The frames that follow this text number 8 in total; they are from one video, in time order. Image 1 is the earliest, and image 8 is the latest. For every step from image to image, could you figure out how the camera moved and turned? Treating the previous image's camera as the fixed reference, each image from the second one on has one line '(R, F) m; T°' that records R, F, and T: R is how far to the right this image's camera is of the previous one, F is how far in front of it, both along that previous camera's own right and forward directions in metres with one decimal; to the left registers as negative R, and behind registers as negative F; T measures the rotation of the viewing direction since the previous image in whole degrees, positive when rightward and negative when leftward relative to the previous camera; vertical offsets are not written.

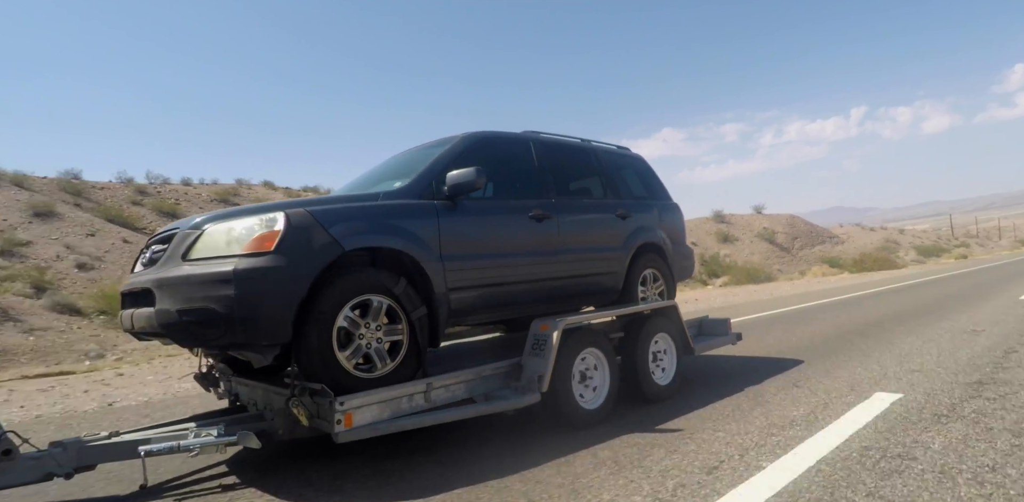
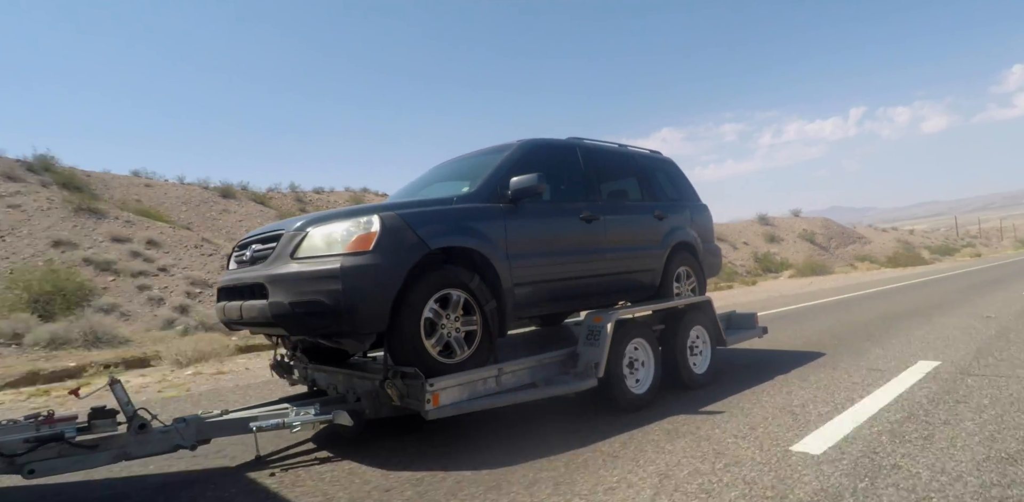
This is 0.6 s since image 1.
(-0.5, -0.5) m; 0°
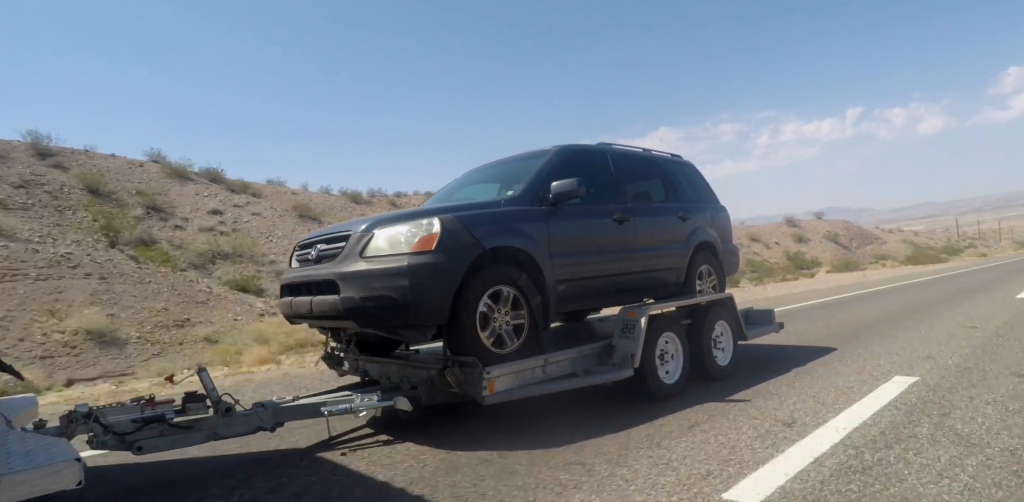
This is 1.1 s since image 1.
(-0.4, -0.4) m; 0°
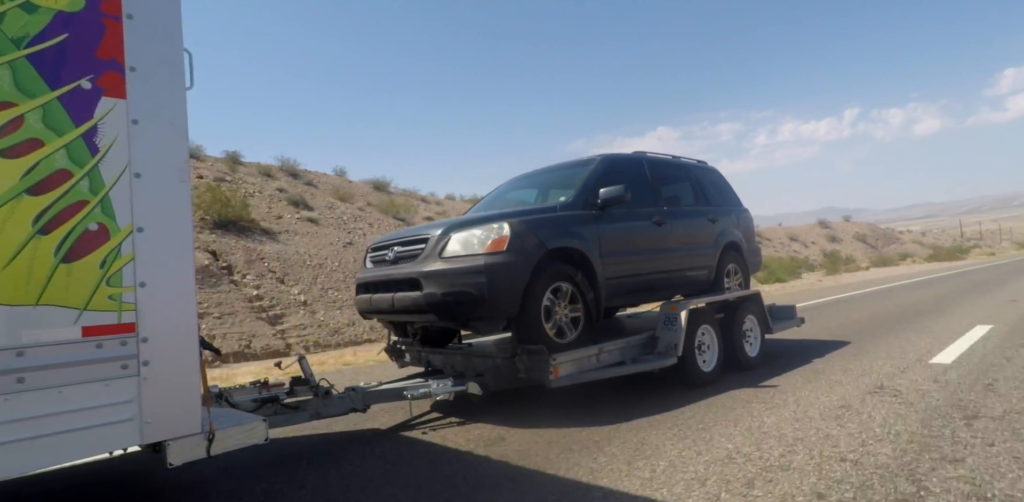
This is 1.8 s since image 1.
(-0.5, -0.6) m; 0°
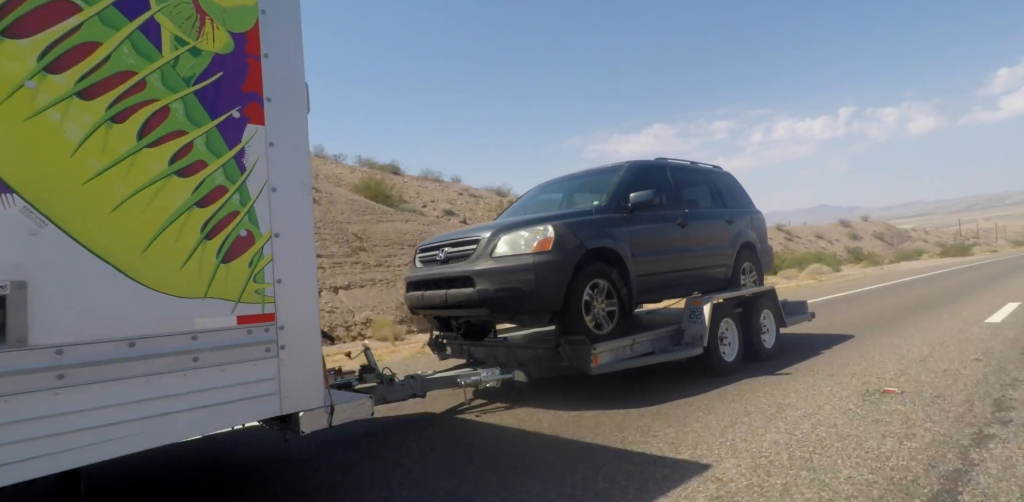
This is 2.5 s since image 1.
(-0.4, -0.5) m; 0°
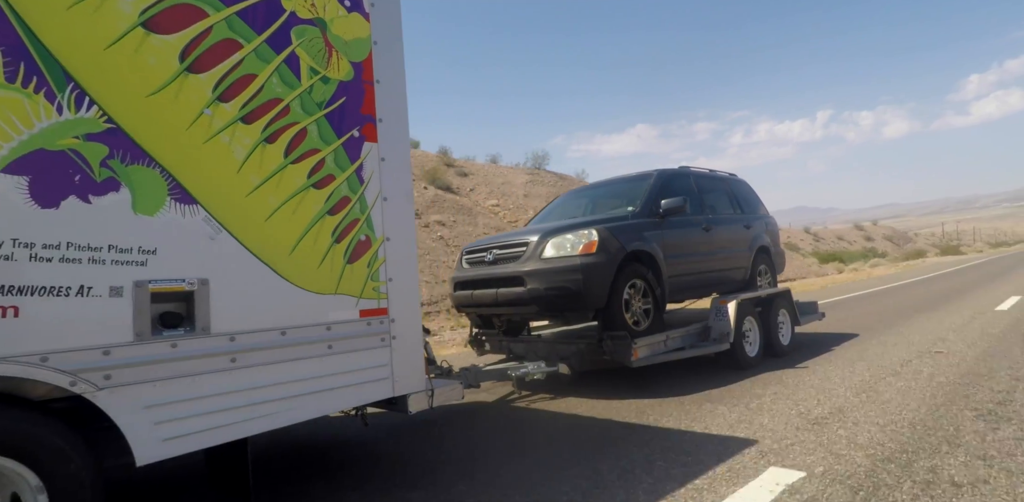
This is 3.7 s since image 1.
(-0.5, -0.5) m; +1°
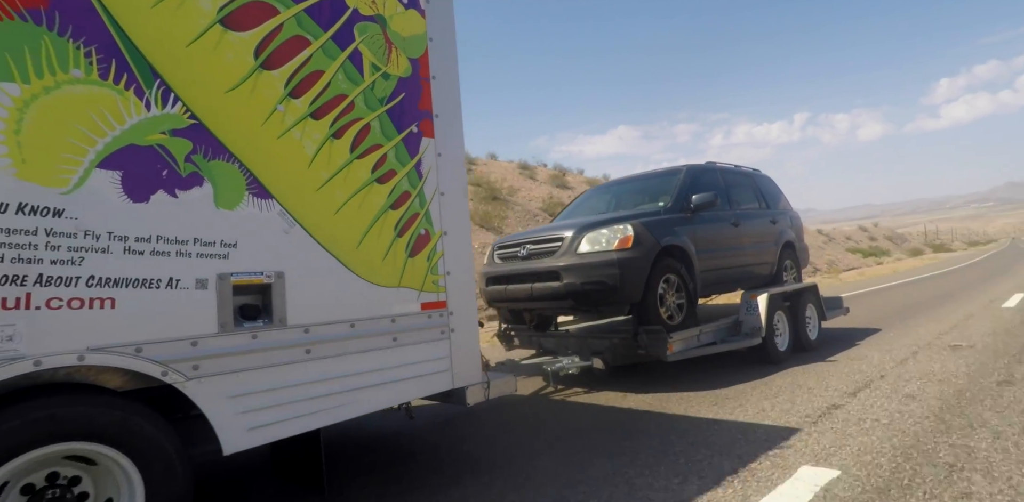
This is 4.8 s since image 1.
(-0.3, 0.0) m; 0°
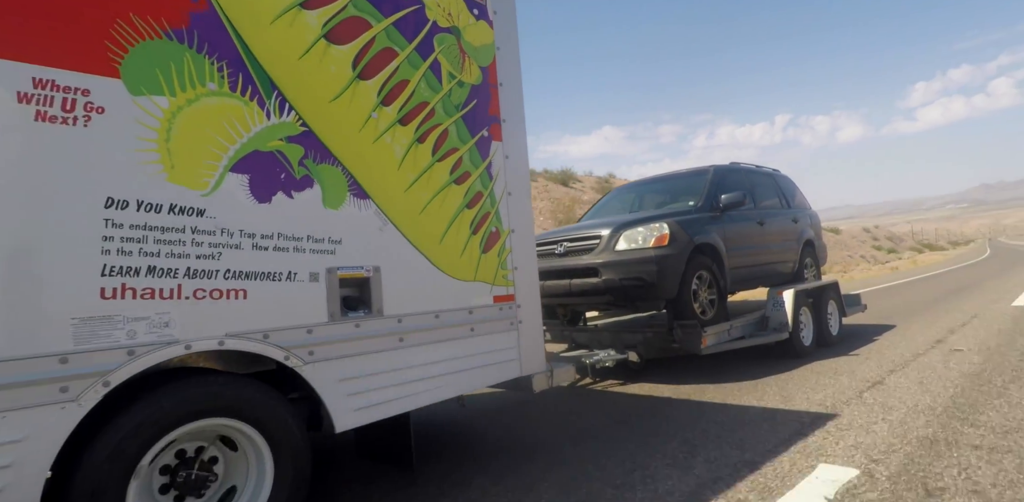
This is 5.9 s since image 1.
(-0.4, -0.3) m; 0°
